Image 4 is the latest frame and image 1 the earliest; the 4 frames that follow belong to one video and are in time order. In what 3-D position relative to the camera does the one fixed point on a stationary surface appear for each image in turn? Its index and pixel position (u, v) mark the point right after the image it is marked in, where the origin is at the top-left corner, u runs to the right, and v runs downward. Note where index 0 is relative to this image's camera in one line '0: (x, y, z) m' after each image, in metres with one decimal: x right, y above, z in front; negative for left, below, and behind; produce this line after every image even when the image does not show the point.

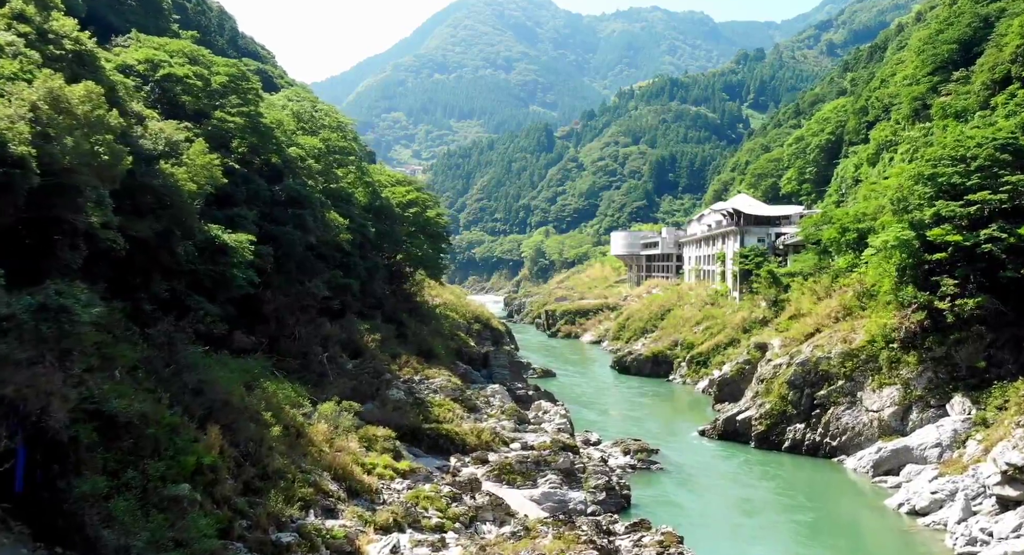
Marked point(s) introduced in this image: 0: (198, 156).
0: (-7.3, +2.8, +17.7) m
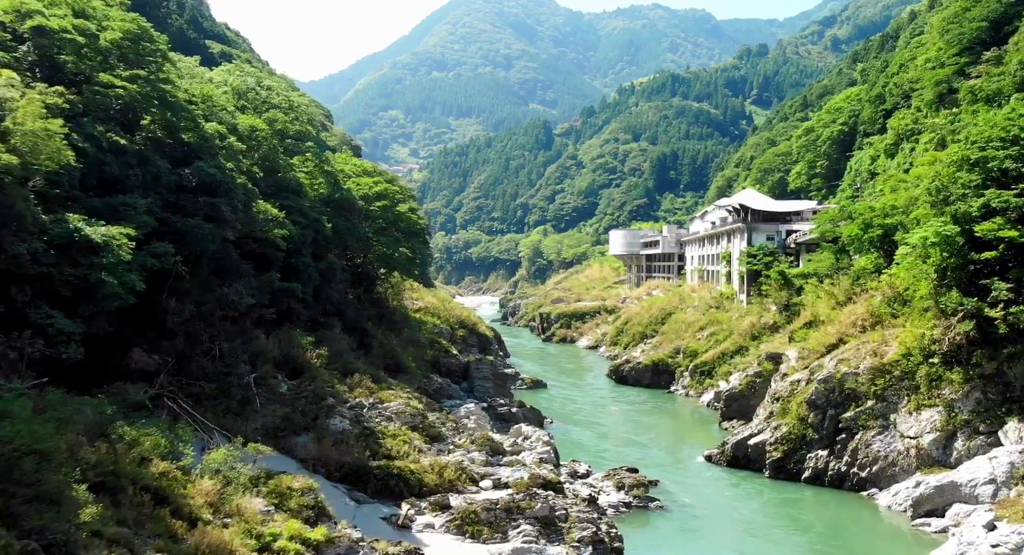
0: (-8.1, +2.7, +13.5) m
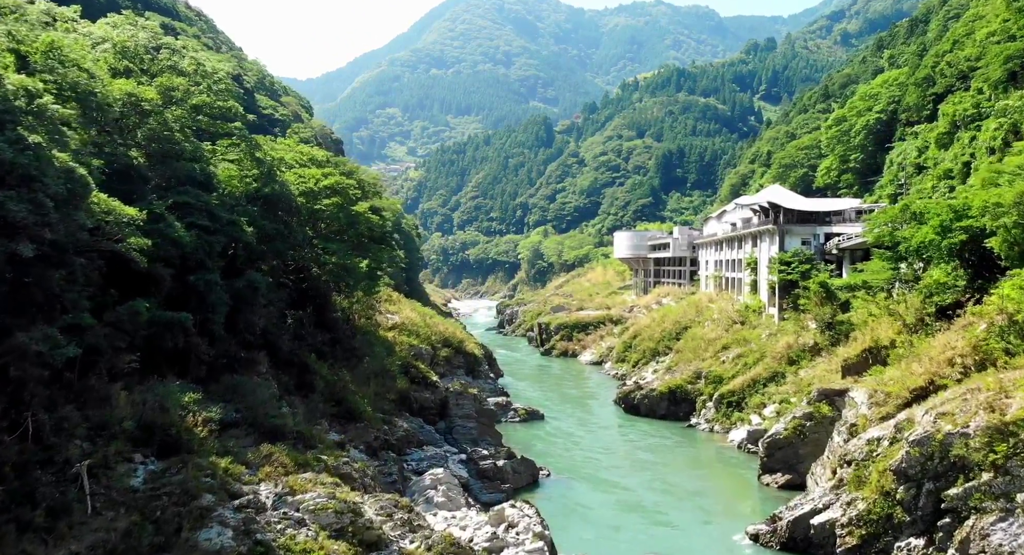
0: (-8.6, +2.1, +6.6) m
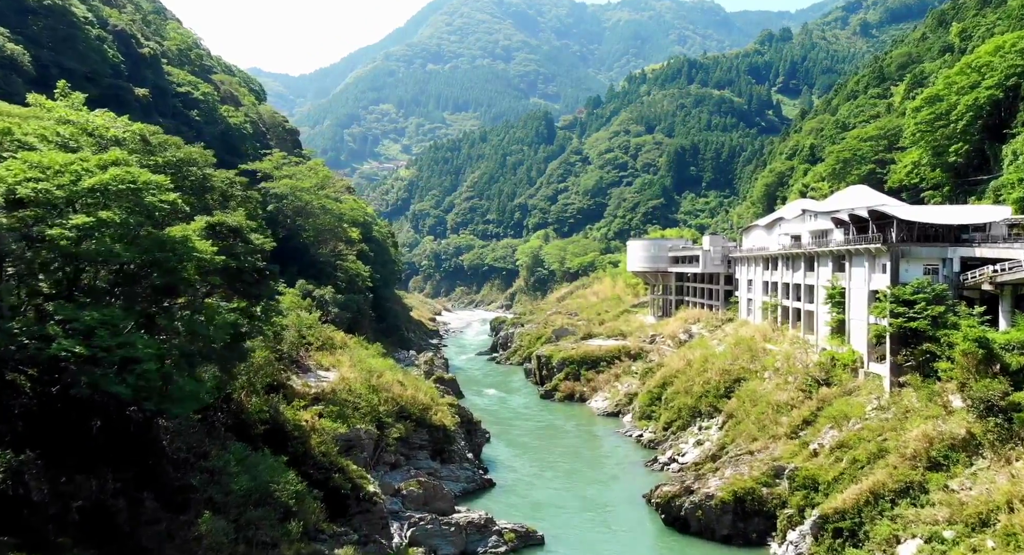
0: (-9.2, +0.5, -6.5) m
